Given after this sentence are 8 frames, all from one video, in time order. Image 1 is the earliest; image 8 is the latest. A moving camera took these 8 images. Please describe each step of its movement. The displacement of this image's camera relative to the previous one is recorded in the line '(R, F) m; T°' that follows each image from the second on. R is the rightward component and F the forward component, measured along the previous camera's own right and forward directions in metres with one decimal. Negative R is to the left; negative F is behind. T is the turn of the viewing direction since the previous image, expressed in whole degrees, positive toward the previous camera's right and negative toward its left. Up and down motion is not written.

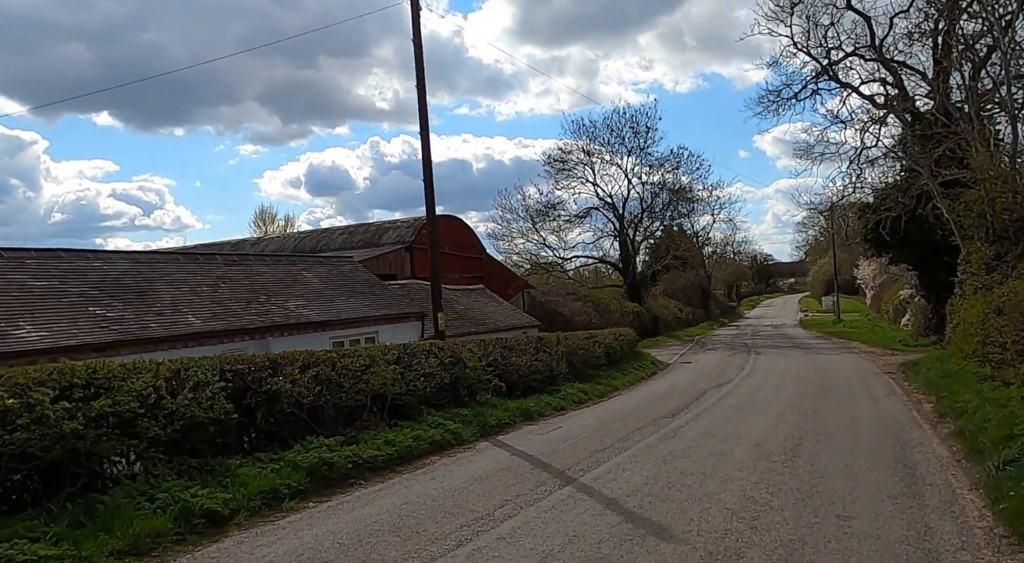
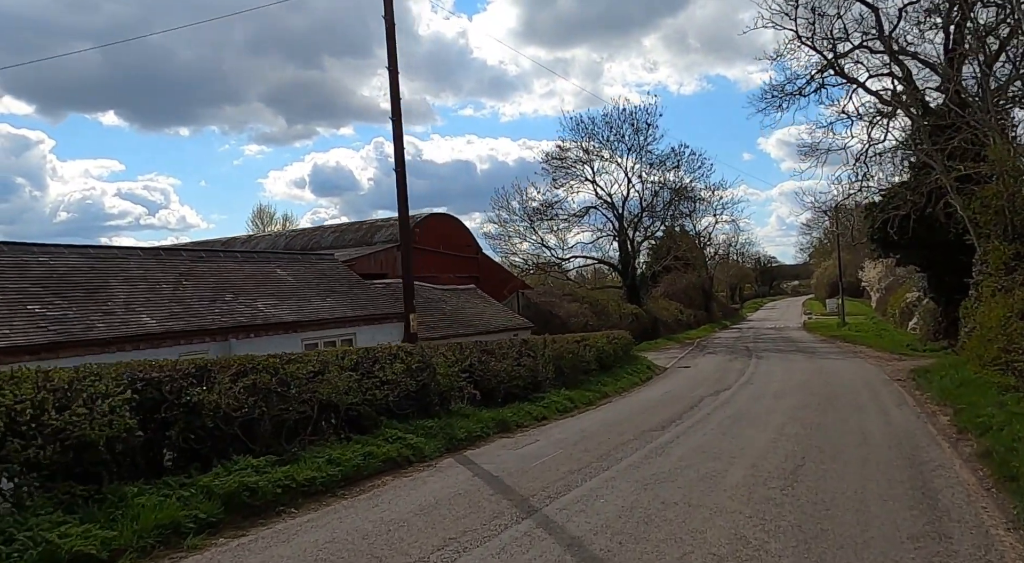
(+0.4, +1.2) m; 0°
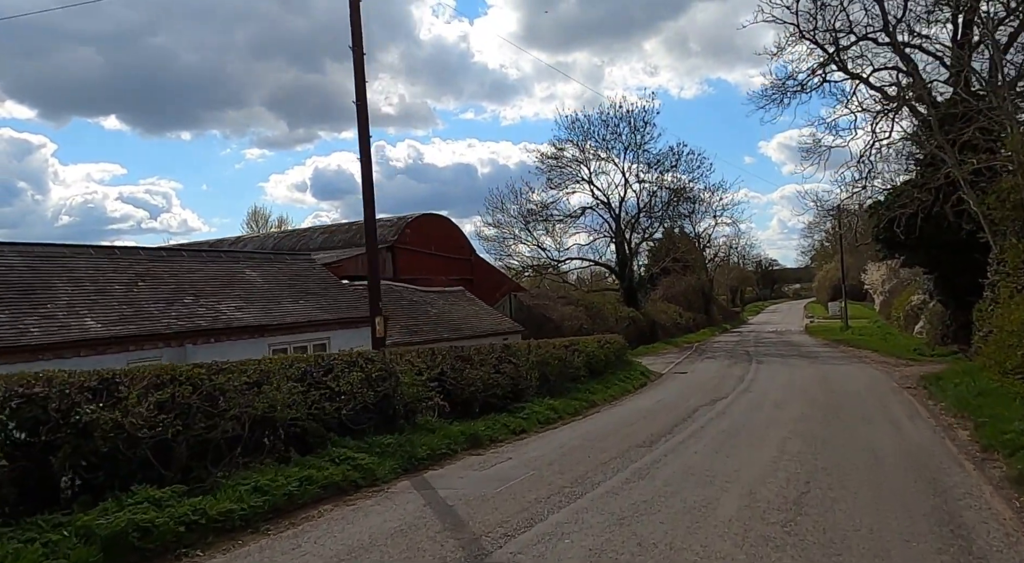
(+0.4, +1.2) m; 0°
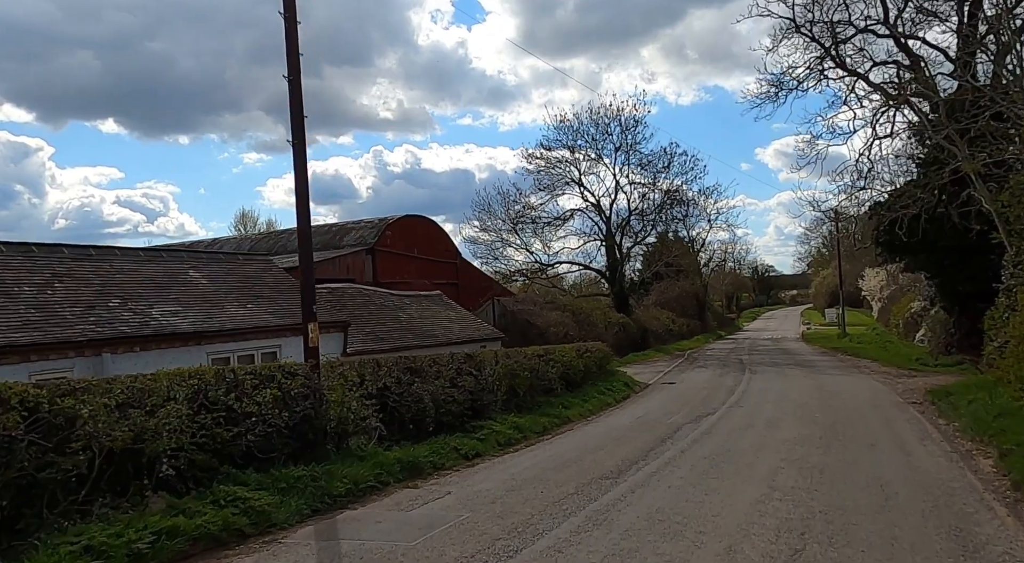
(+0.6, +1.6) m; 0°
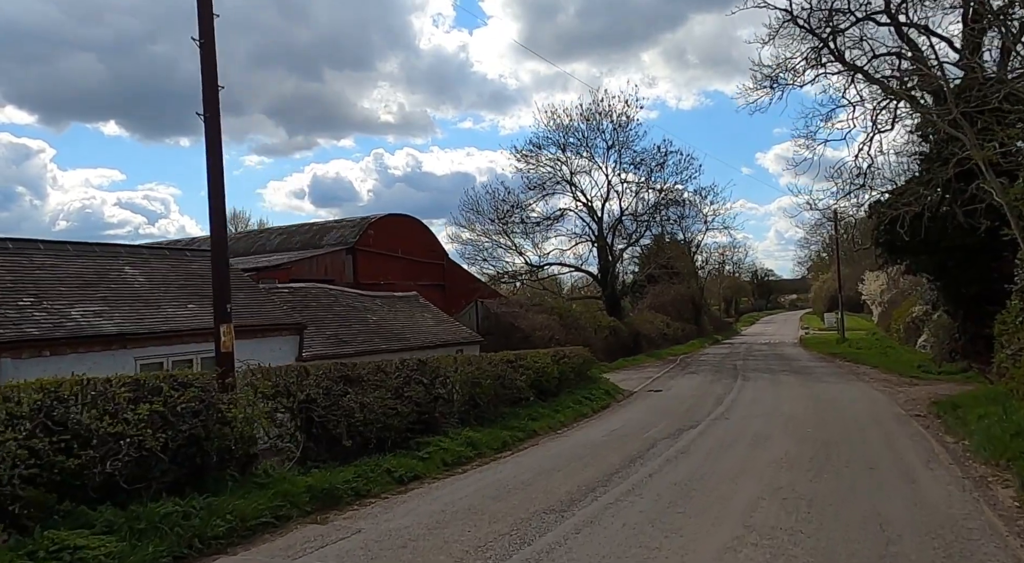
(+0.7, +1.5) m; 0°
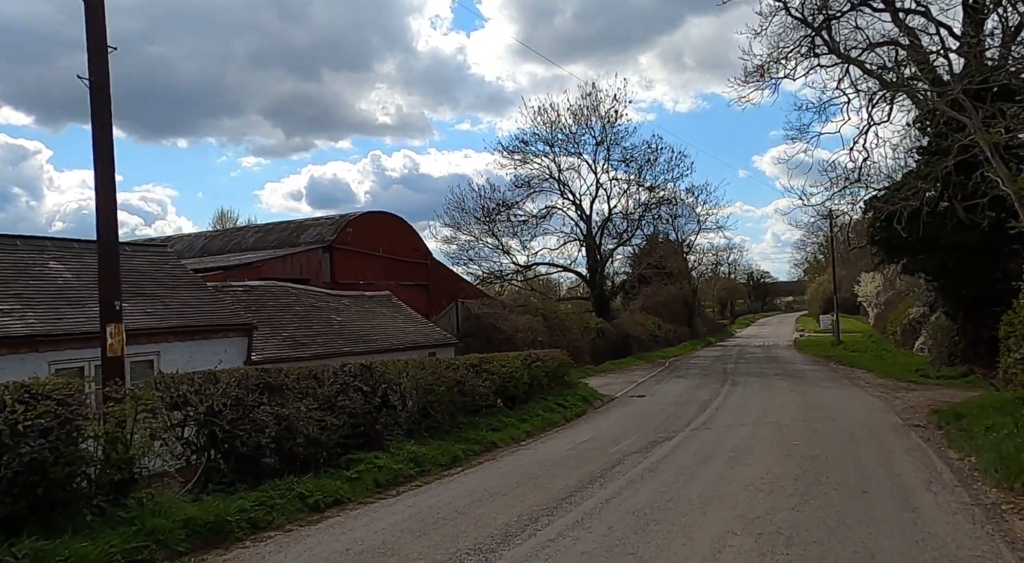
(+0.6, +1.3) m; 0°
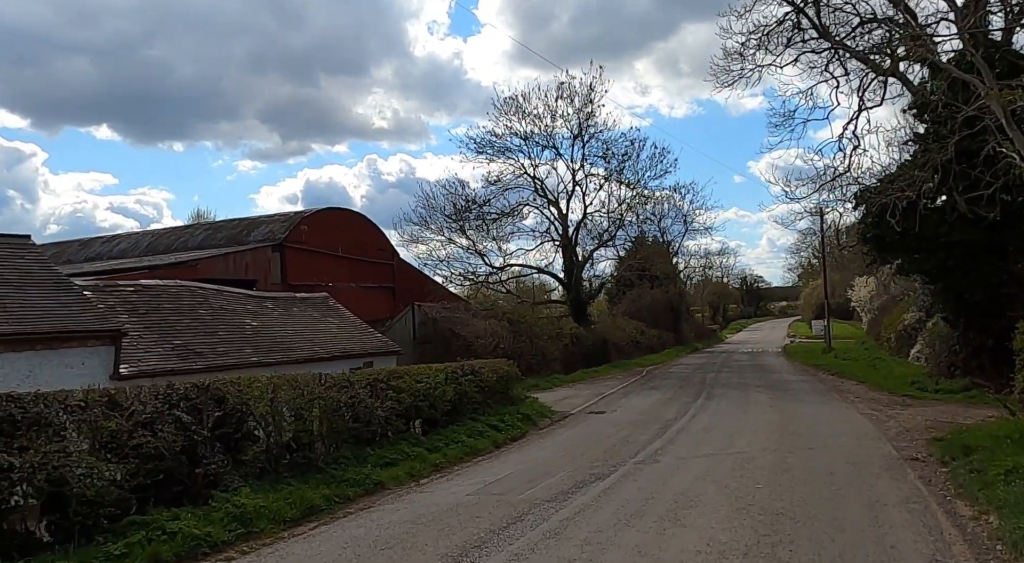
(+1.3, +2.6) m; 0°
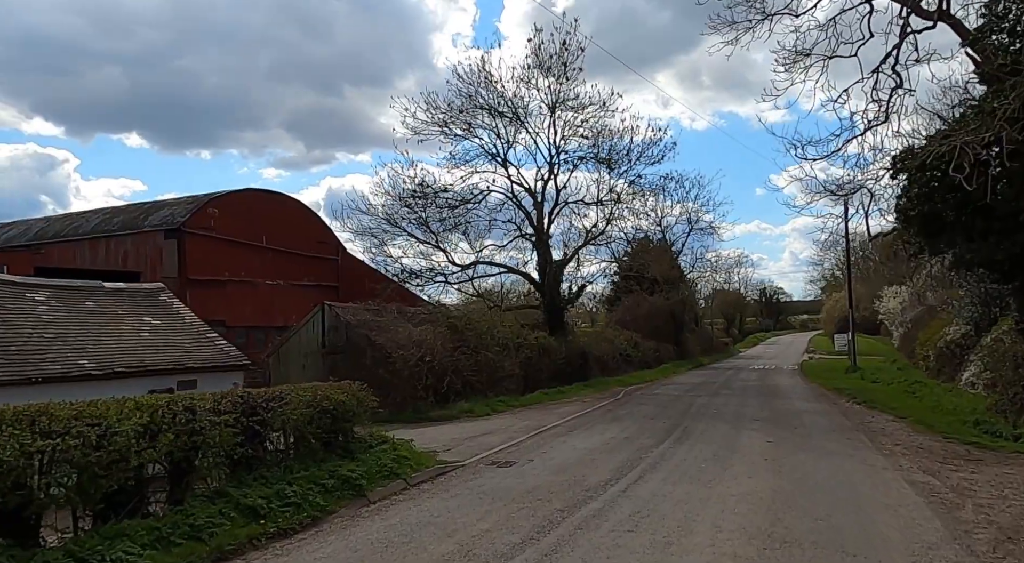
(+2.5, +6.5) m; -1°
